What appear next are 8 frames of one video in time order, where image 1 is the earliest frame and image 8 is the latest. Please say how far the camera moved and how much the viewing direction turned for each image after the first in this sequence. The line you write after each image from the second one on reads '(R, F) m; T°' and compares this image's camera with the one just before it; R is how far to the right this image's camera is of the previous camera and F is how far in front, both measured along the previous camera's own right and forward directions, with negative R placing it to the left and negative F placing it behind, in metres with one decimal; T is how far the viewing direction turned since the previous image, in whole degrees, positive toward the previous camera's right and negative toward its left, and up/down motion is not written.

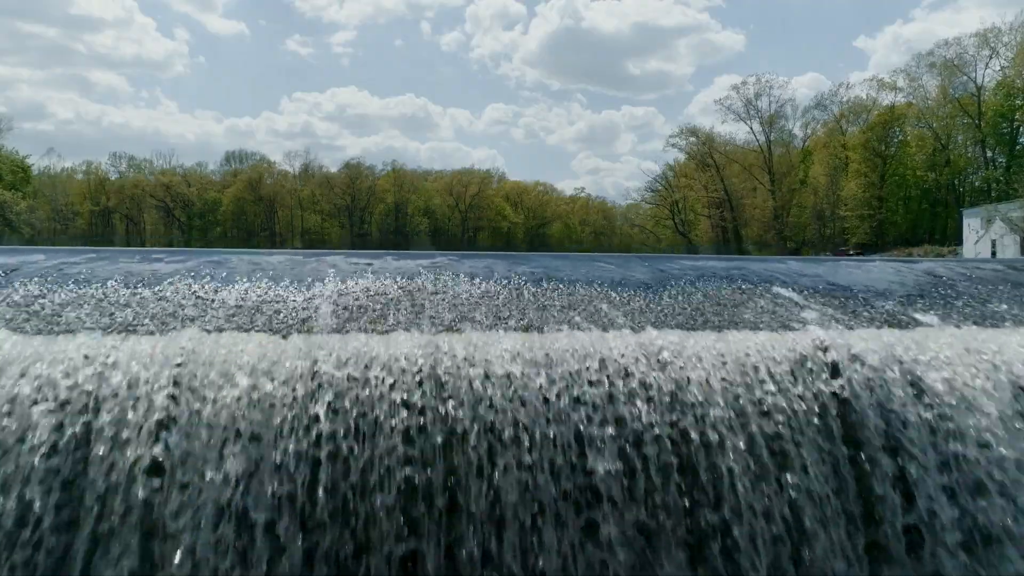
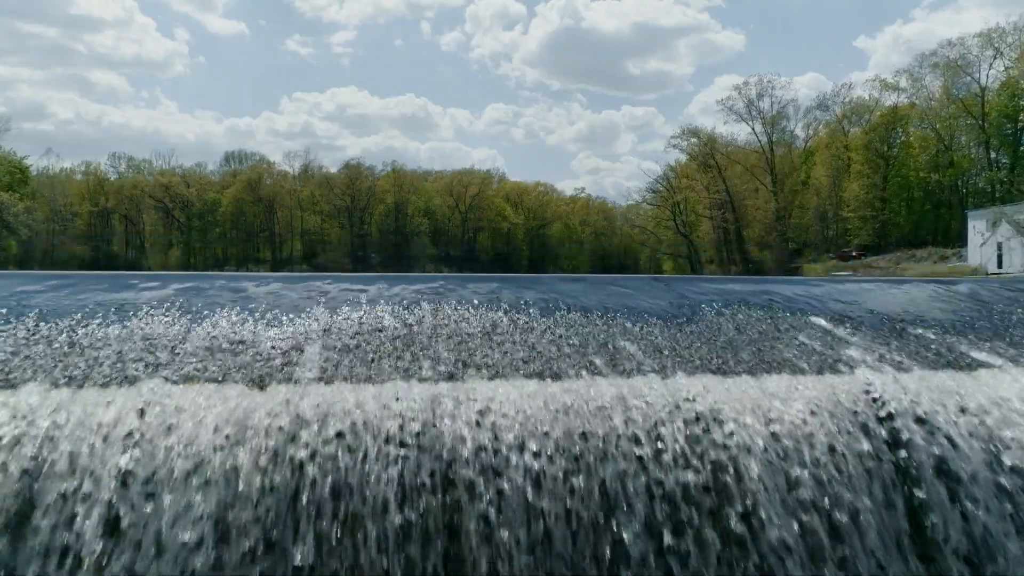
(-0.1, +0.8) m; 0°
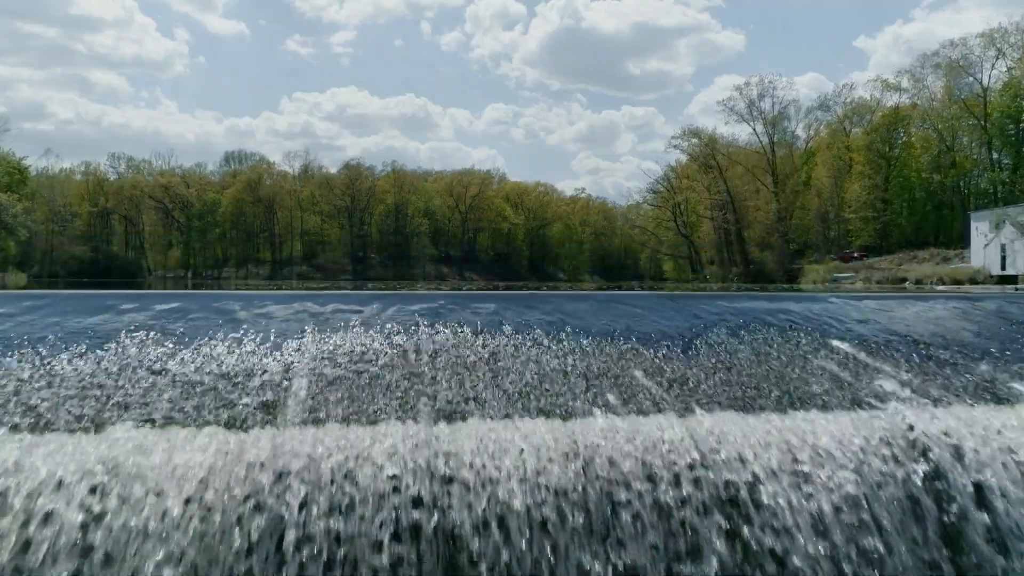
(0.0, +0.5) m; 0°
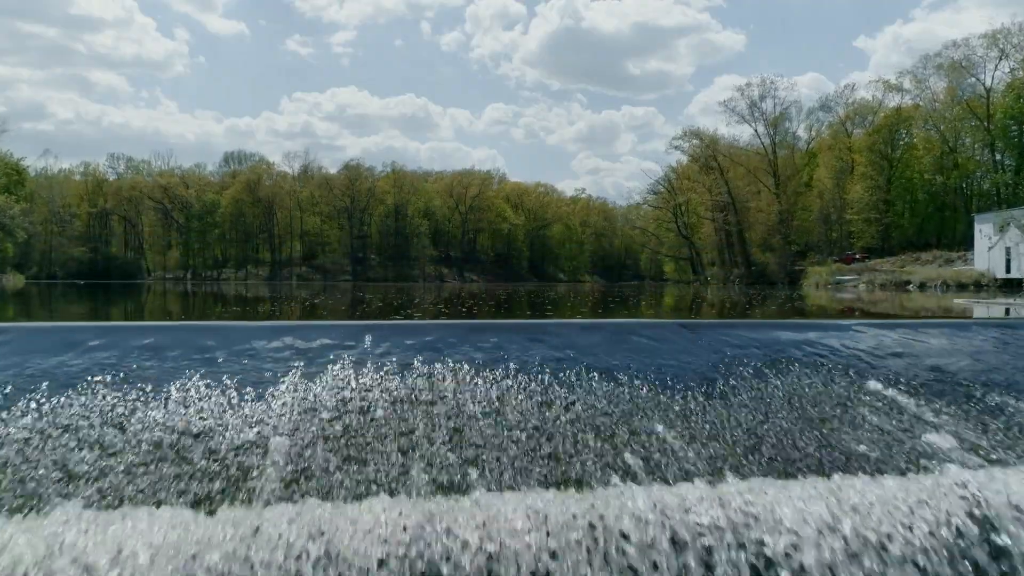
(0.0, +0.6) m; 0°
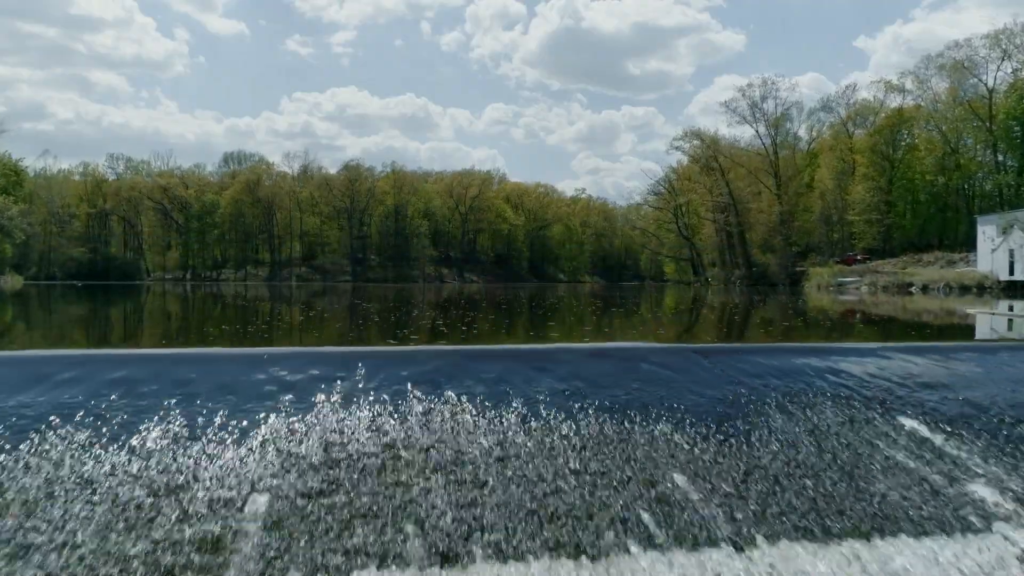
(0.0, +0.5) m; 0°
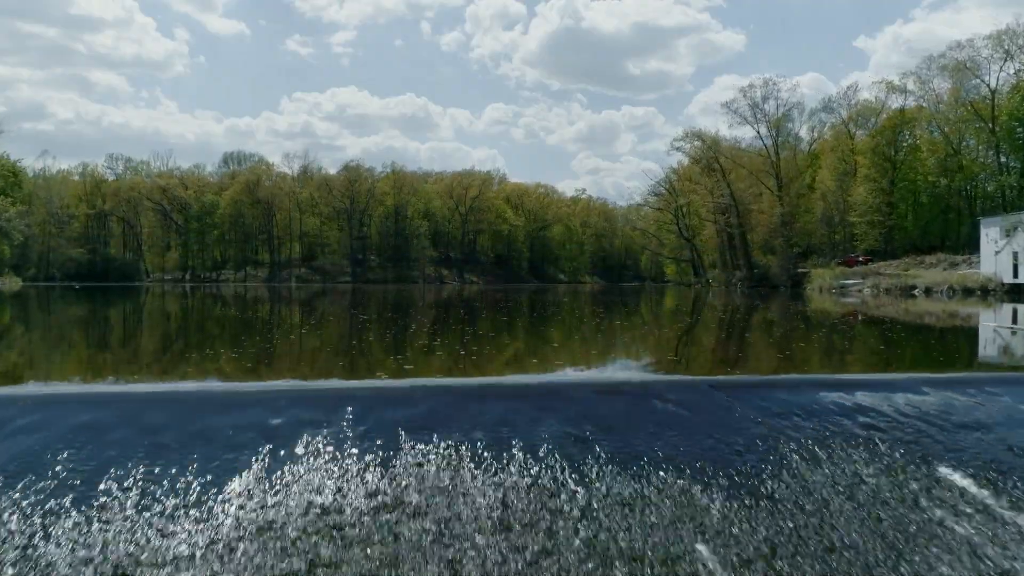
(0.0, +0.6) m; 0°
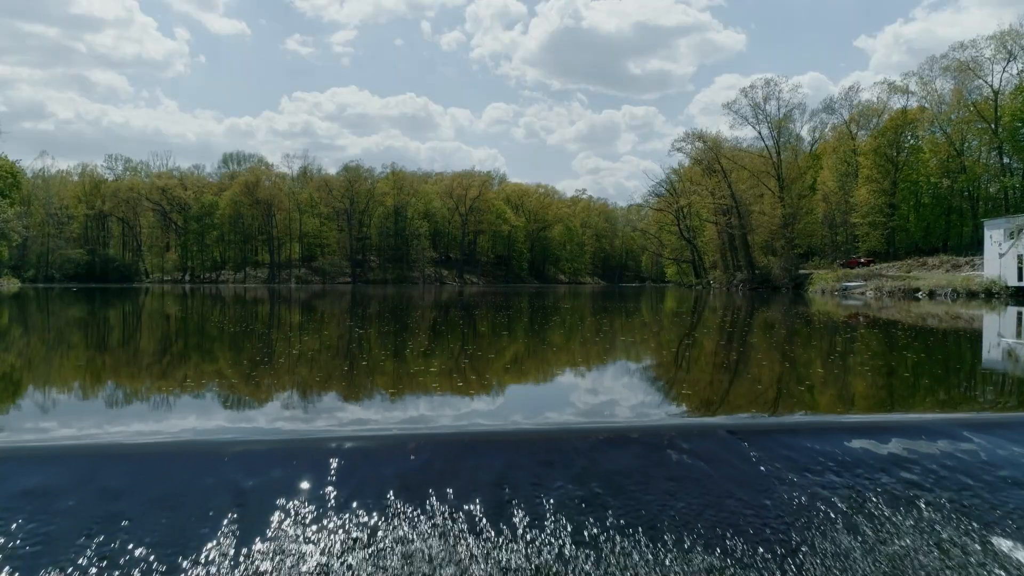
(0.0, +0.6) m; 0°
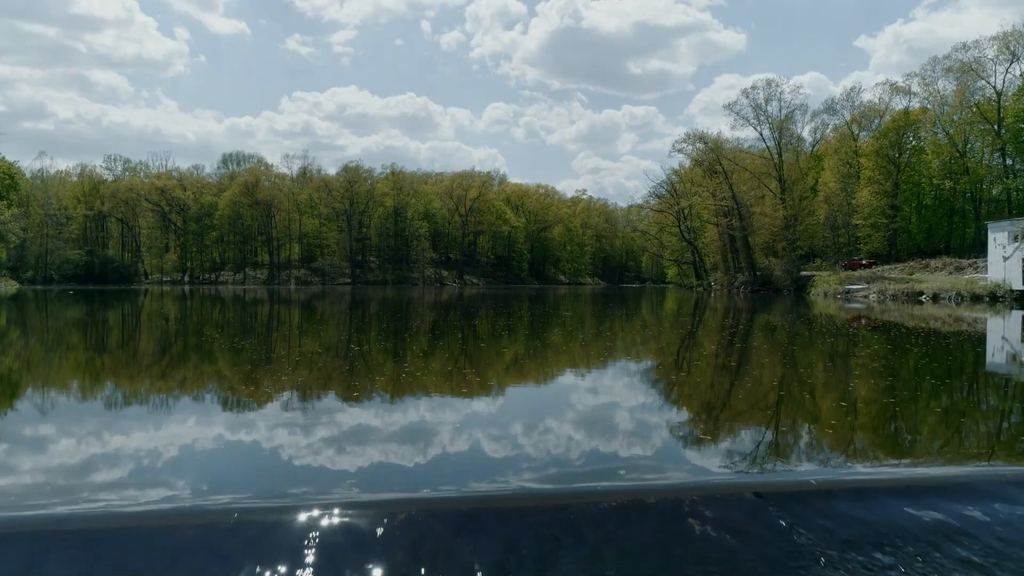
(0.0, +0.7) m; 0°
